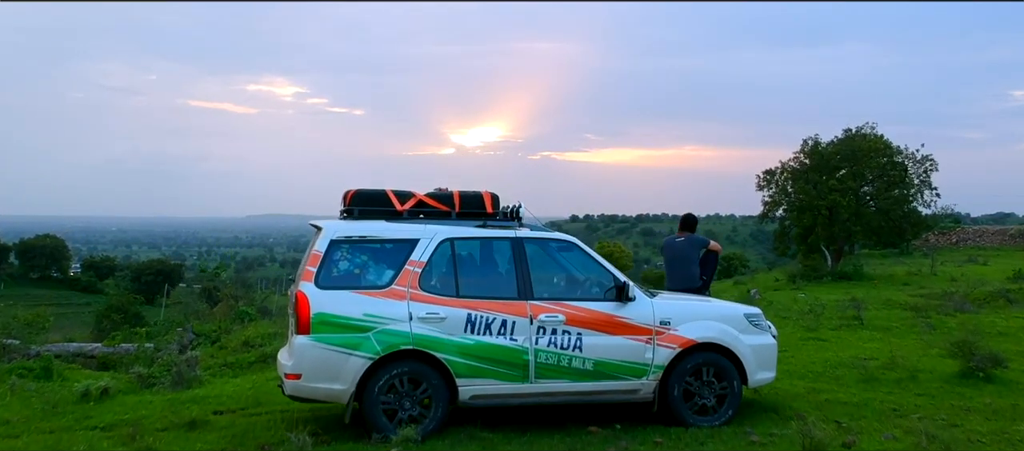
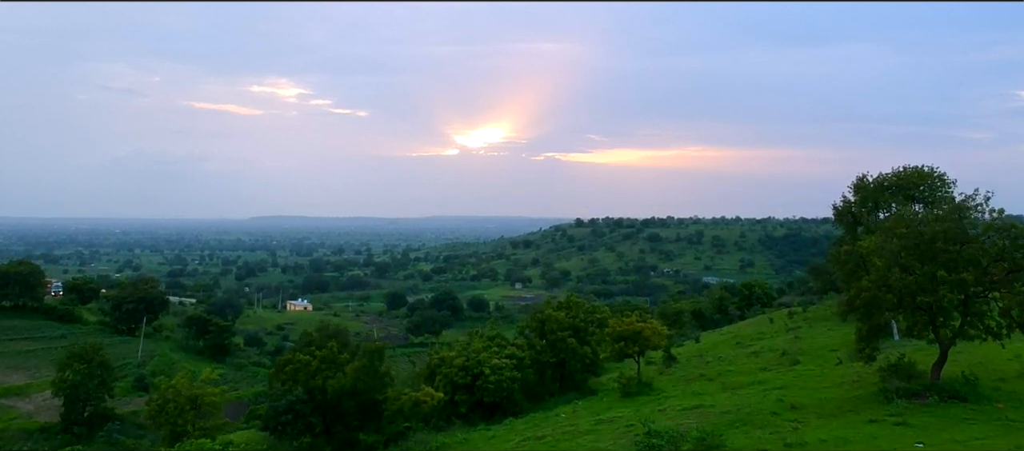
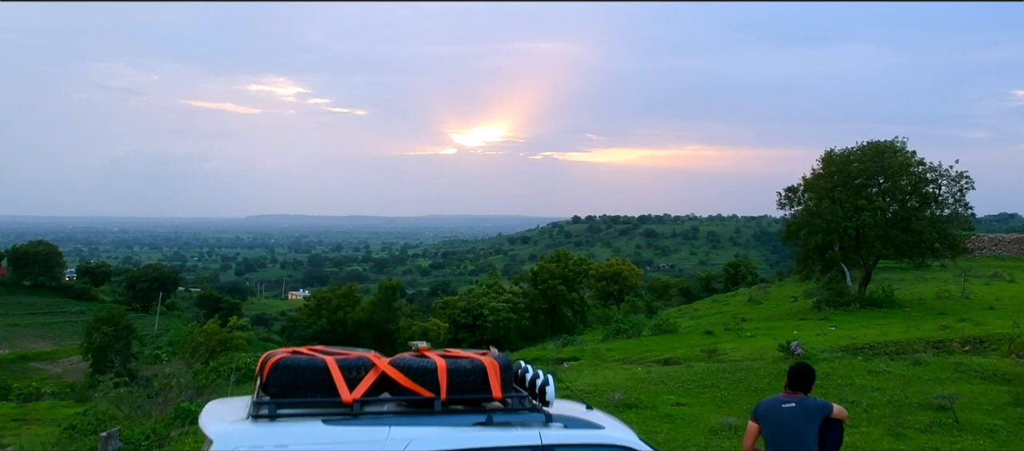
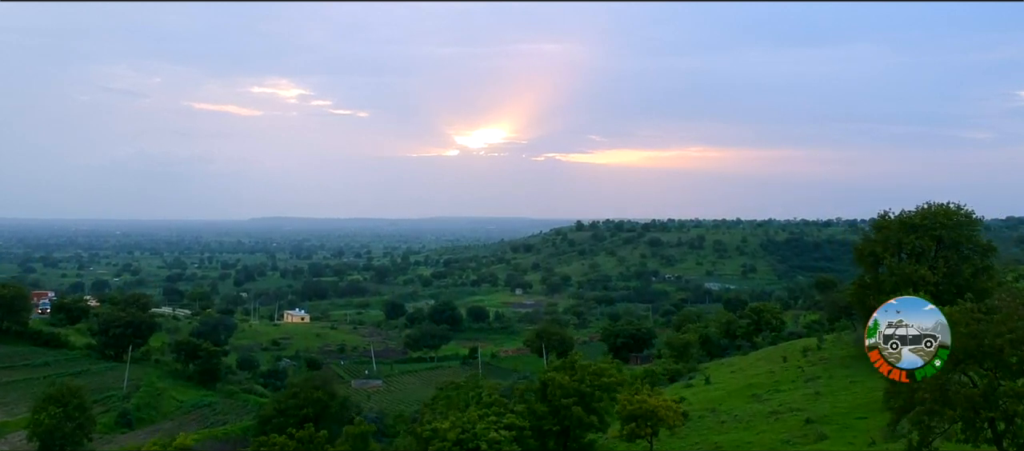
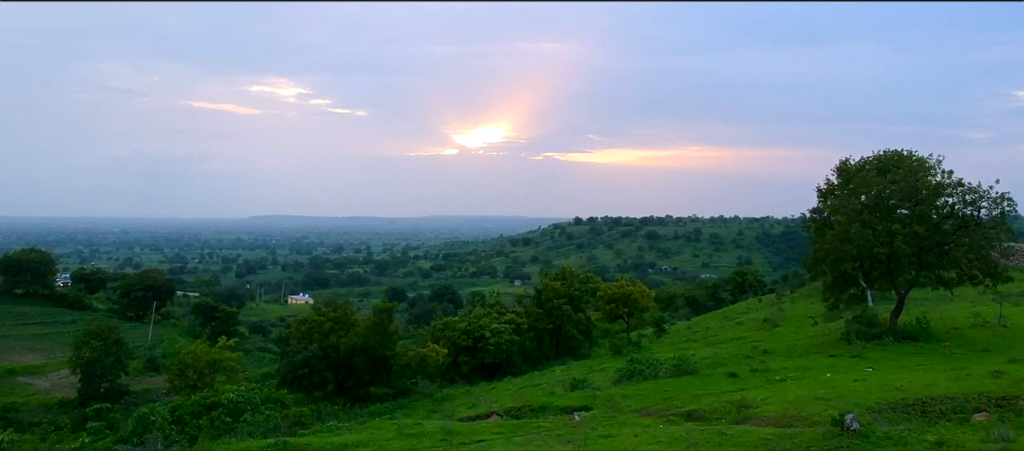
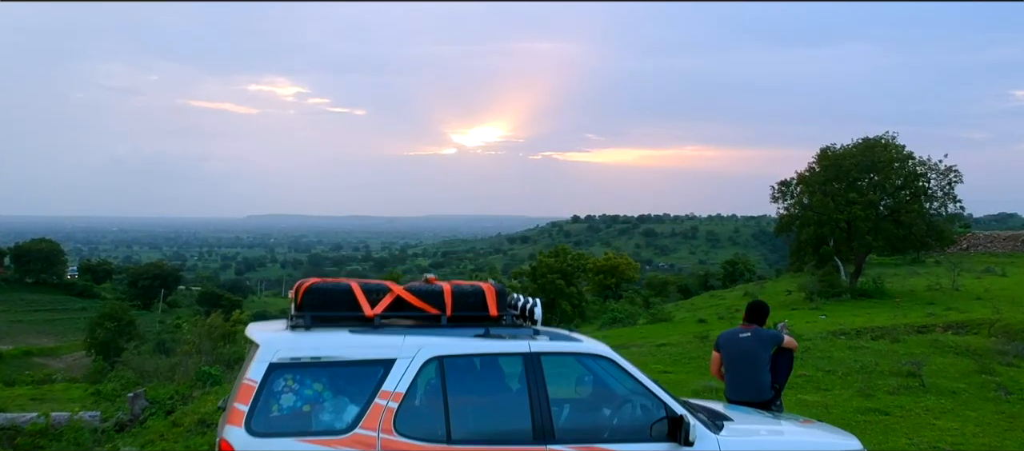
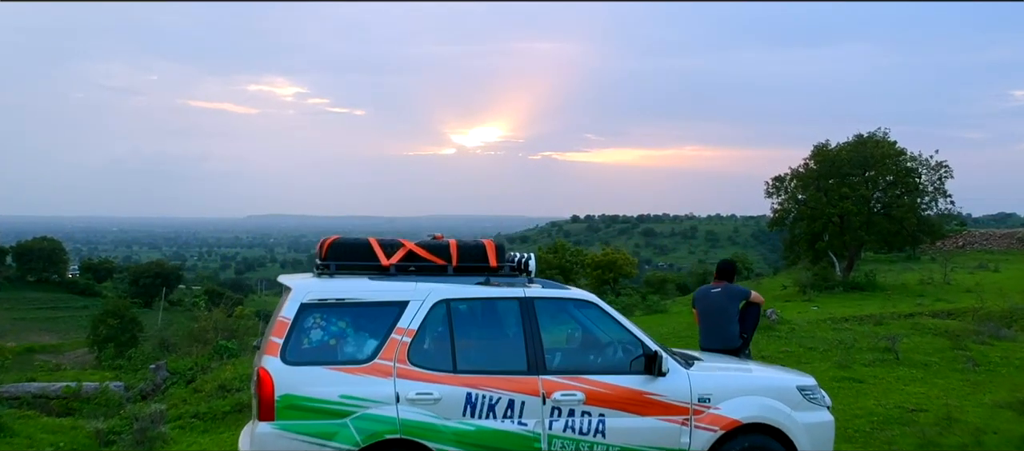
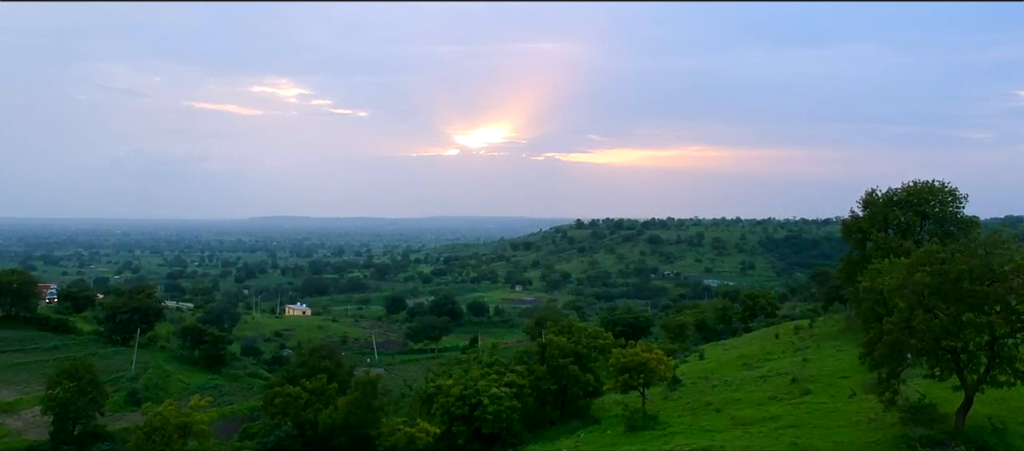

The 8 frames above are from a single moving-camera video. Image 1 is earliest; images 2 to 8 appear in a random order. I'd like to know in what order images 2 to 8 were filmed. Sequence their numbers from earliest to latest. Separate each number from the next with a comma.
7, 6, 3, 5, 2, 8, 4
